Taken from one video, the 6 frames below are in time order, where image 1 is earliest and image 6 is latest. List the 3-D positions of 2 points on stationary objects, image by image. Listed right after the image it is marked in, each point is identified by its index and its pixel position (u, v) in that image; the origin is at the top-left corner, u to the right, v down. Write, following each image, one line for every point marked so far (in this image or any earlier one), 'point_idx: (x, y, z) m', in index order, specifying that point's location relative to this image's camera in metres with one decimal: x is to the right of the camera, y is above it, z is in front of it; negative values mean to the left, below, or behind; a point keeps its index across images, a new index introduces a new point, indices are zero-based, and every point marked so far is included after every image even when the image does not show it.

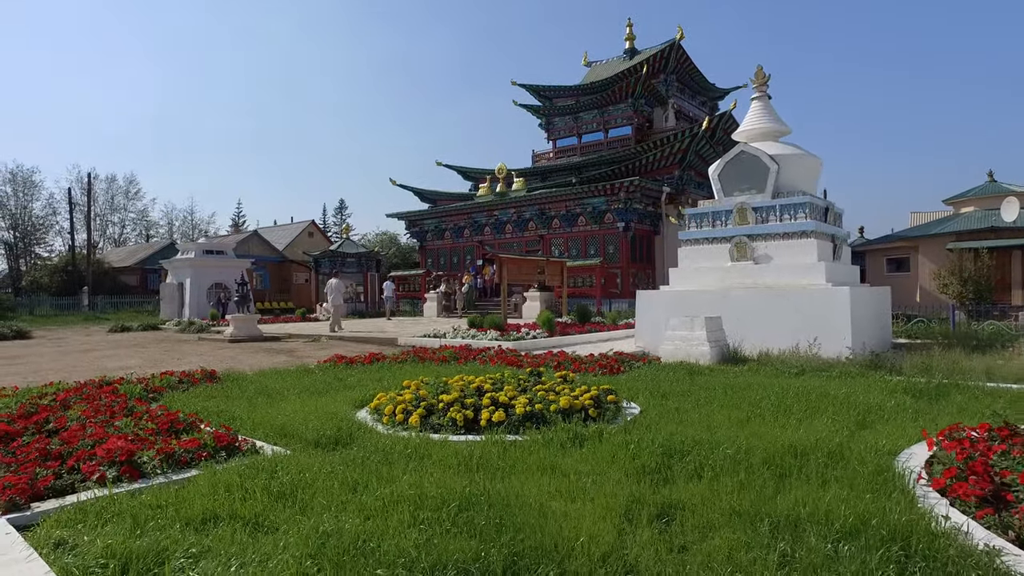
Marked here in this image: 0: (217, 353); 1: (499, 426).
0: (-5.8, -1.3, +12.7) m
1: (-0.1, -1.0, +4.5) m
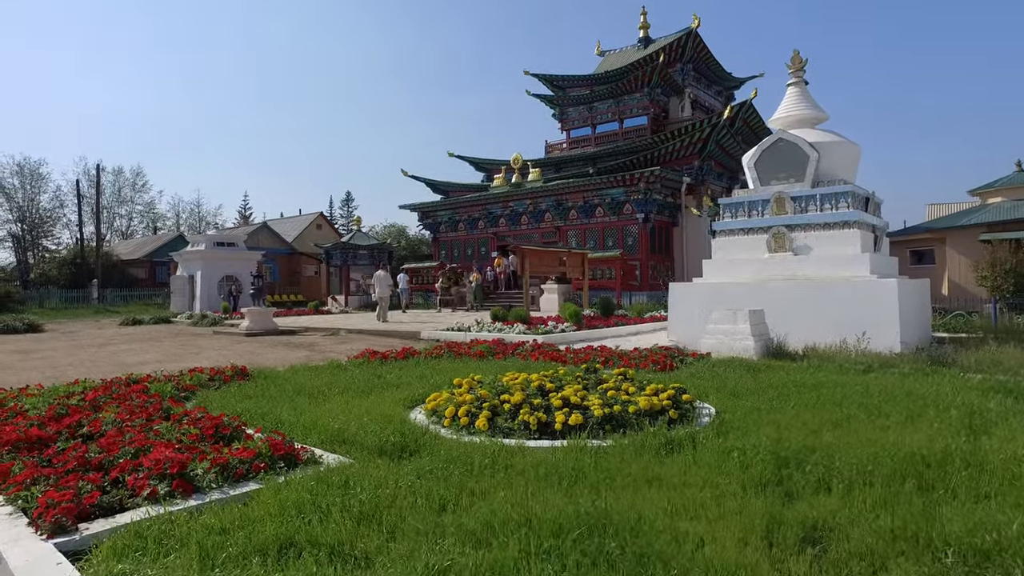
0: (-5.3, -1.1, +12.4) m
1: (+0.4, -0.9, +4.1) m
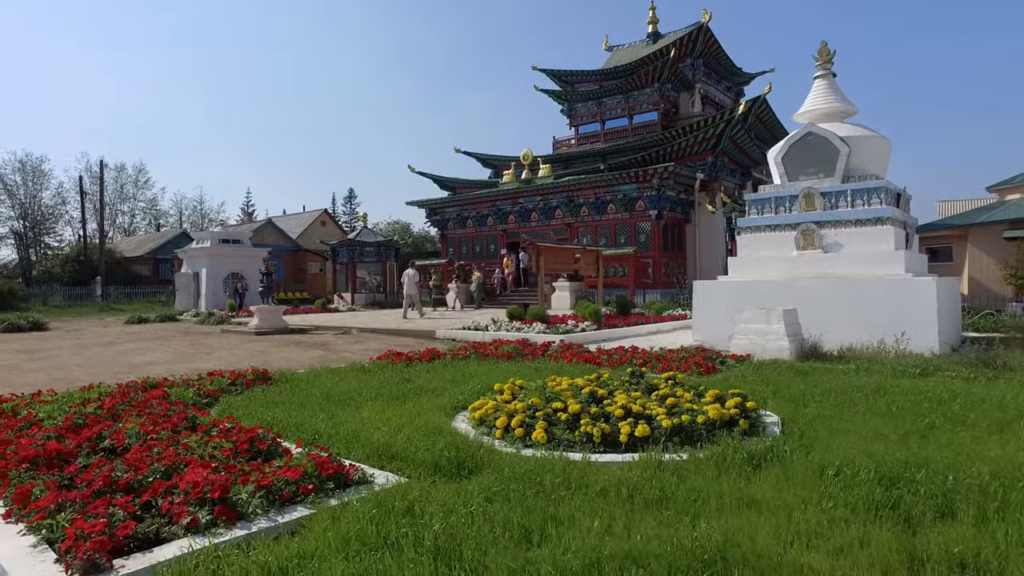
0: (-4.9, -1.1, +12.0) m
1: (+0.7, -0.9, +3.7) m
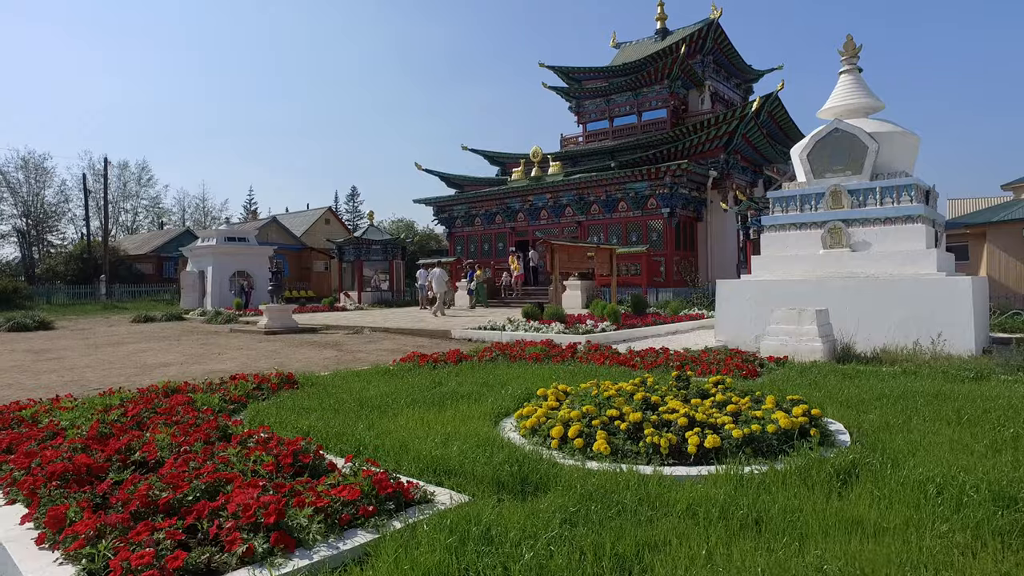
0: (-4.6, -1.1, +11.8) m
1: (+1.1, -0.9, +3.5) m
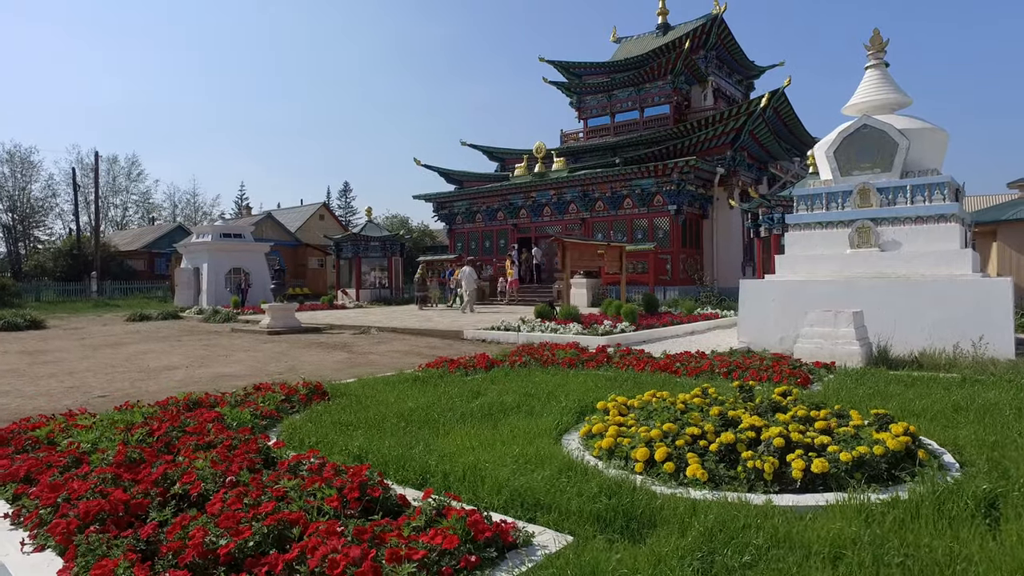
0: (-4.3, -1.1, +11.3) m
1: (+1.5, -0.9, +3.1) m
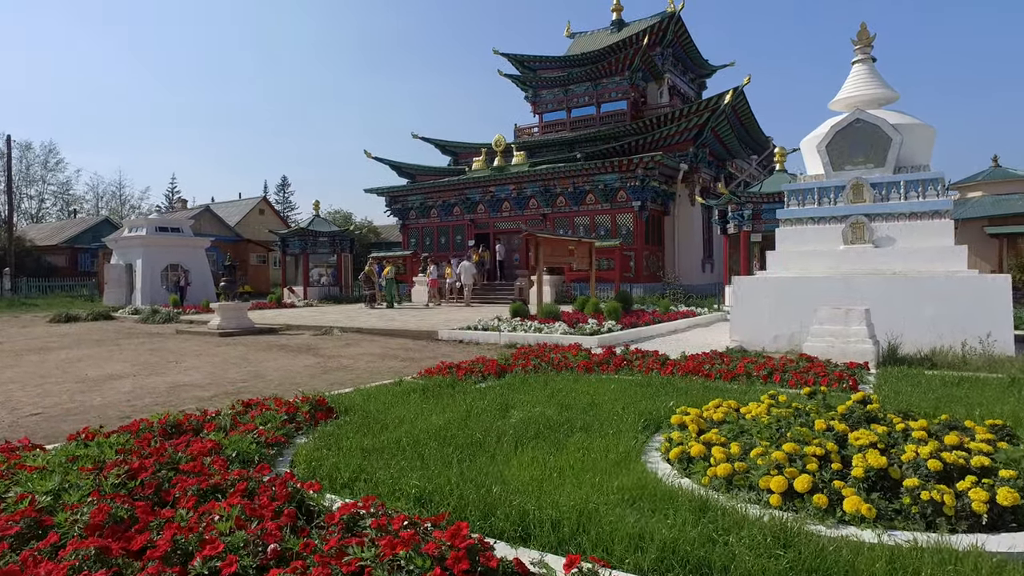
0: (-4.6, -1.0, +10.2) m
1: (+2.0, -0.9, +2.5) m
